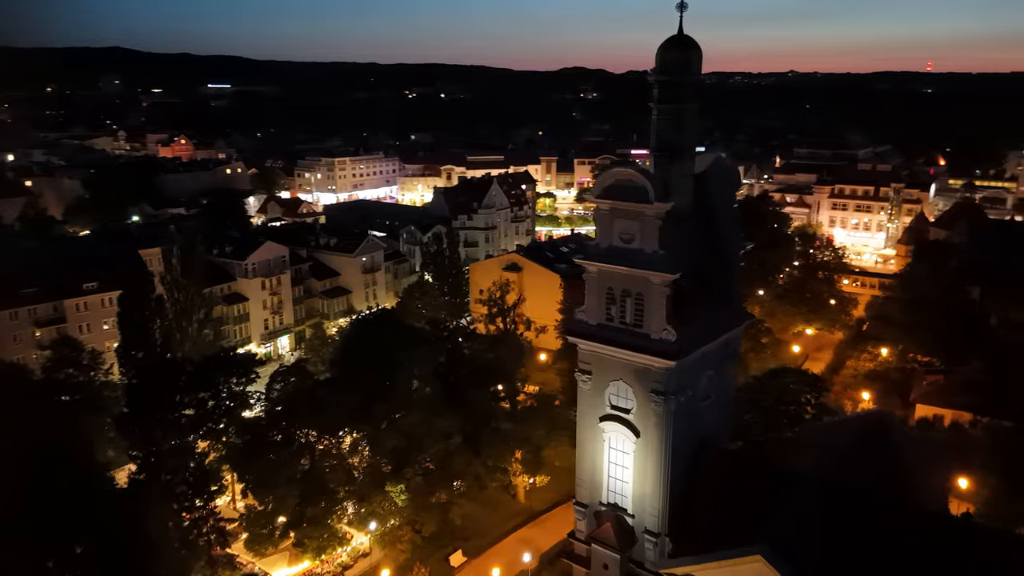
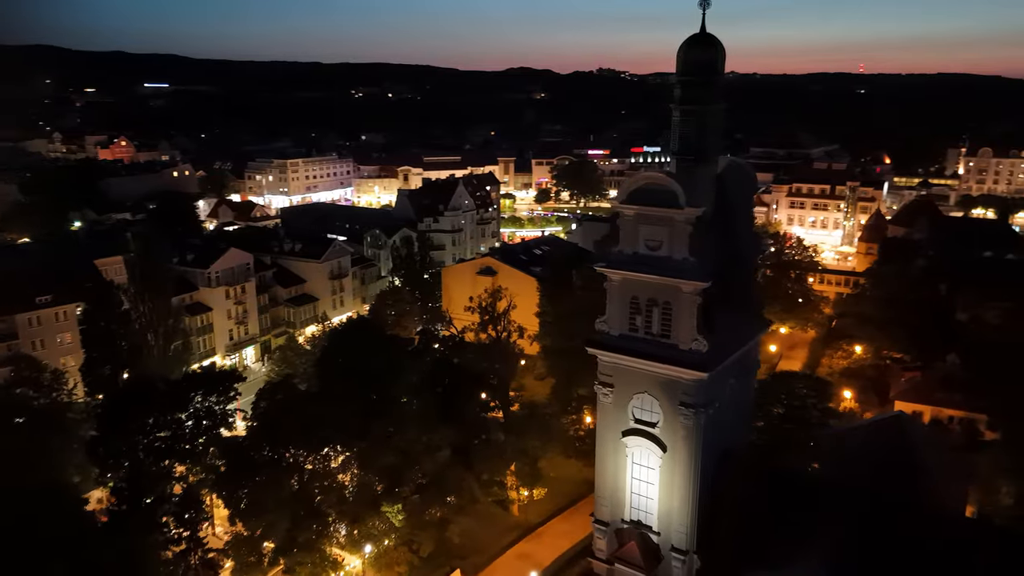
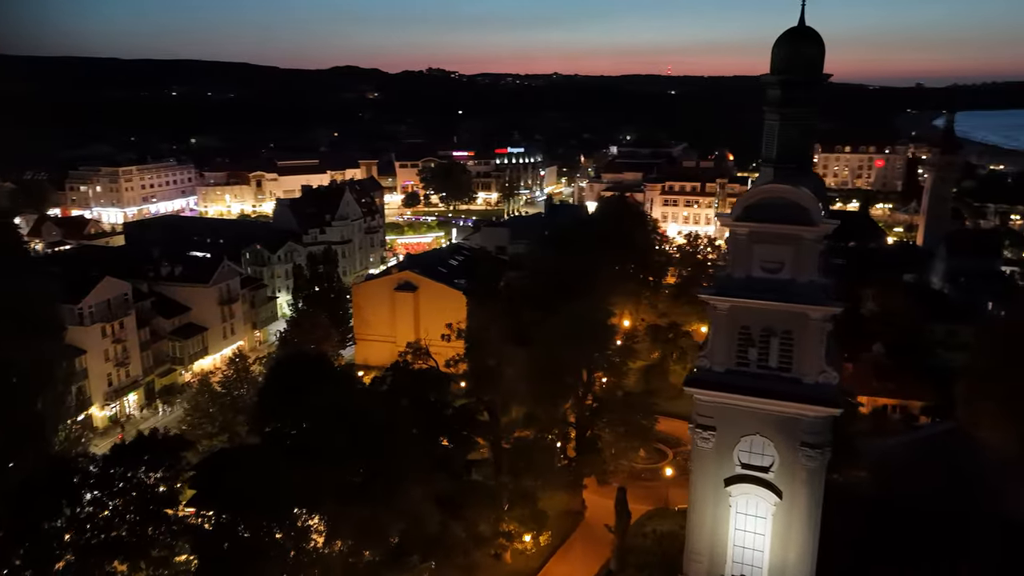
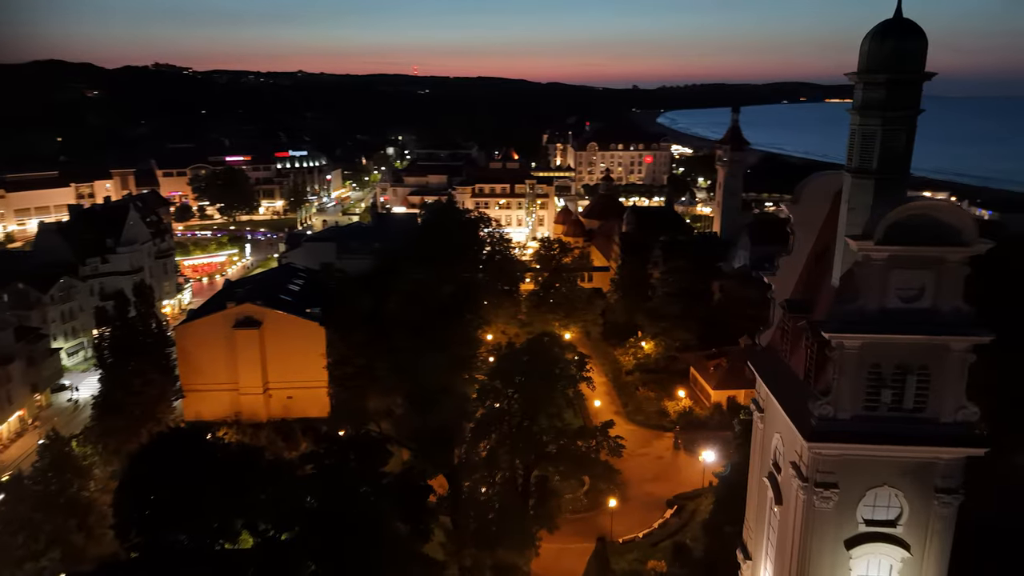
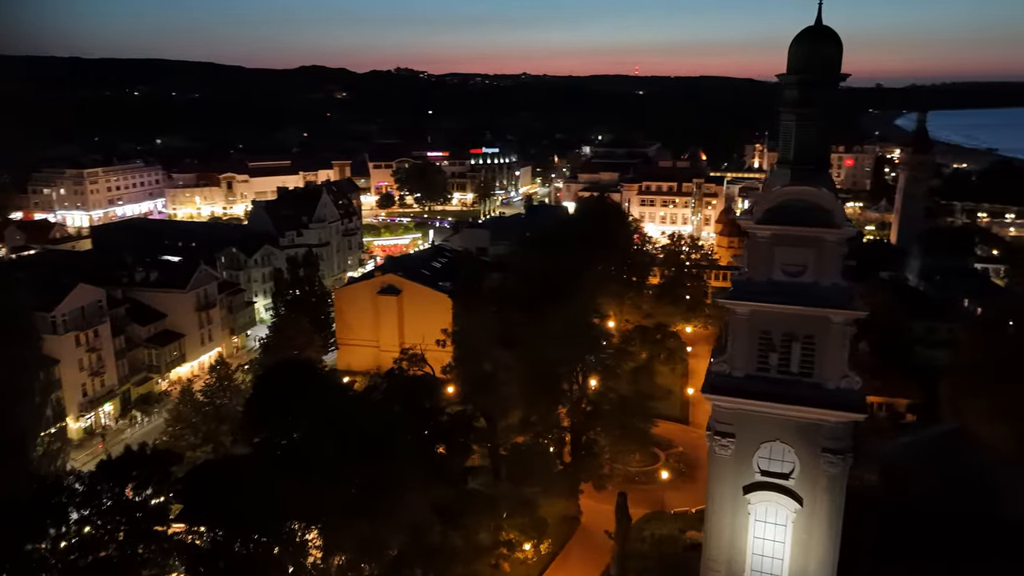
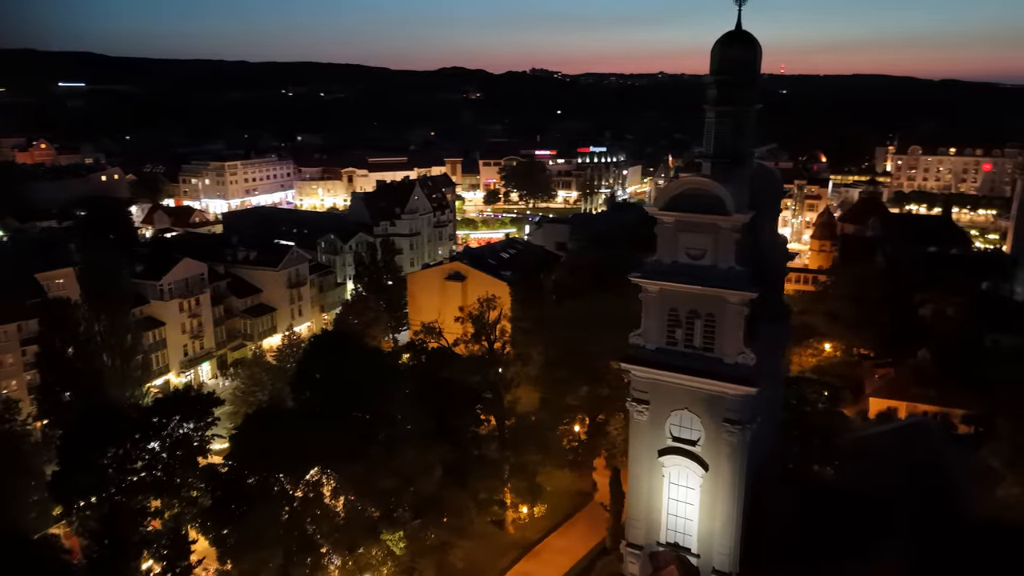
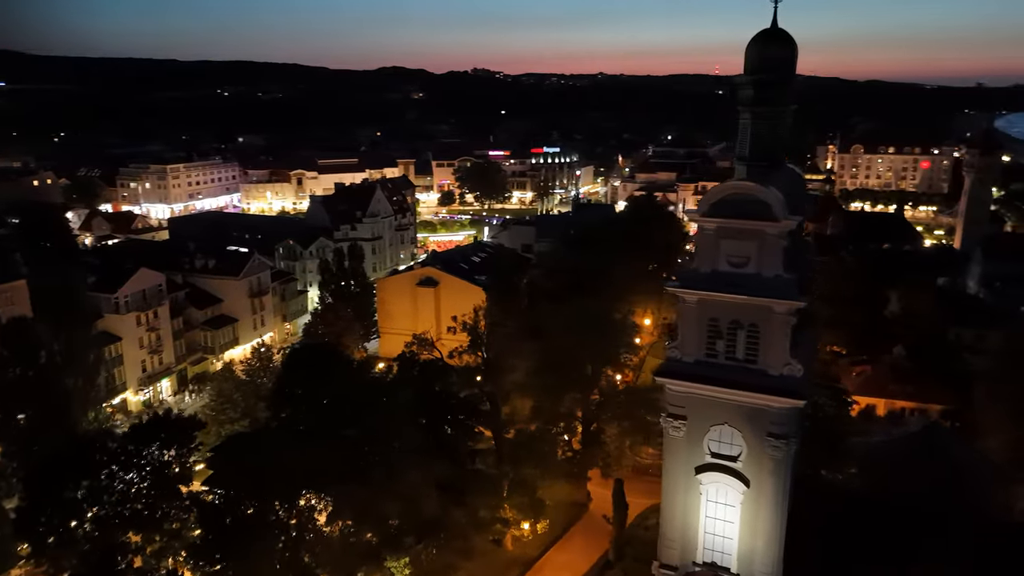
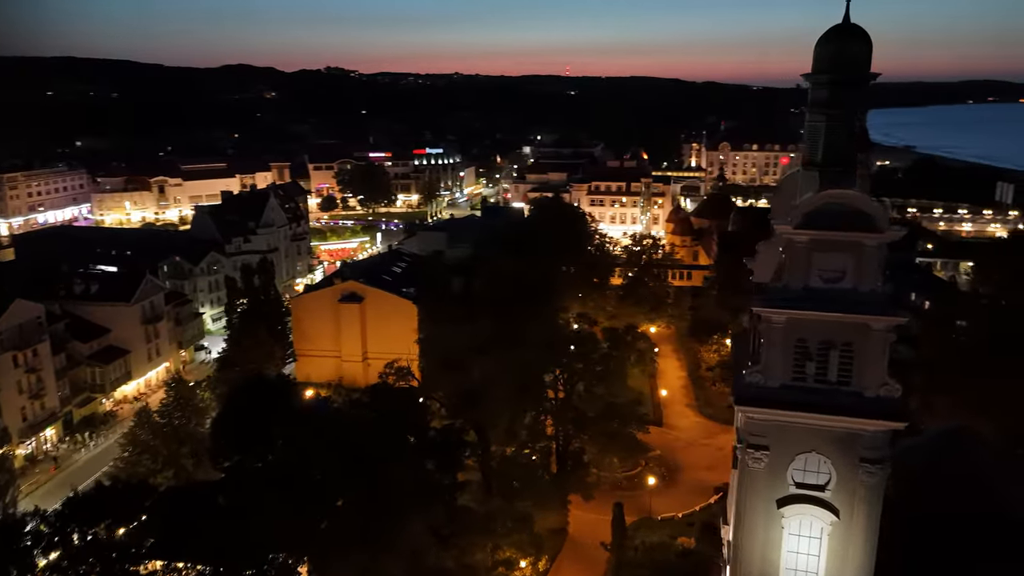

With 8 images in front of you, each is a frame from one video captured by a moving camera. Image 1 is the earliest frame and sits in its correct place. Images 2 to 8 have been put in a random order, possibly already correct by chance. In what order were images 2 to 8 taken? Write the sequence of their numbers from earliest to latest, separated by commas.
2, 6, 7, 3, 5, 8, 4
